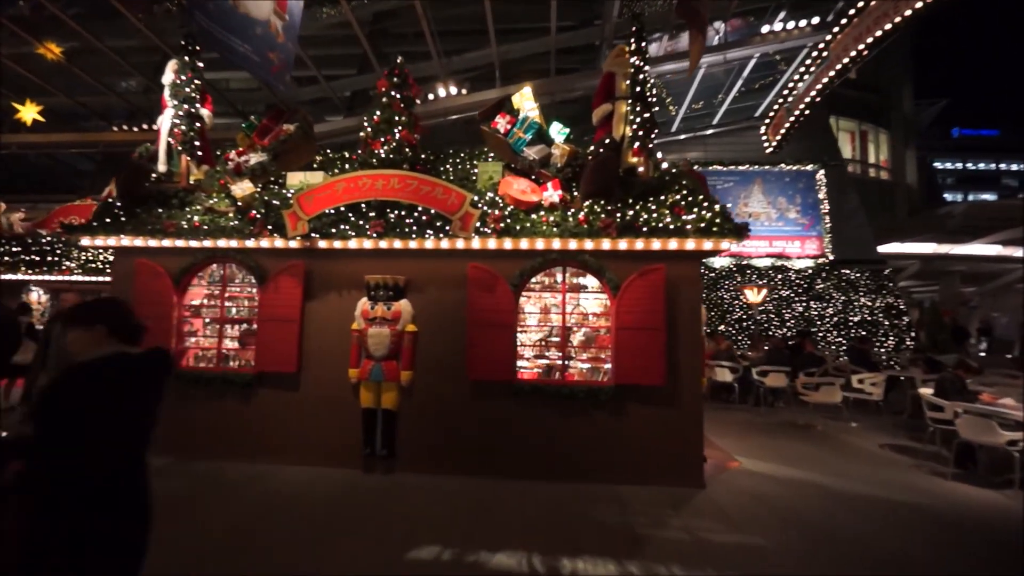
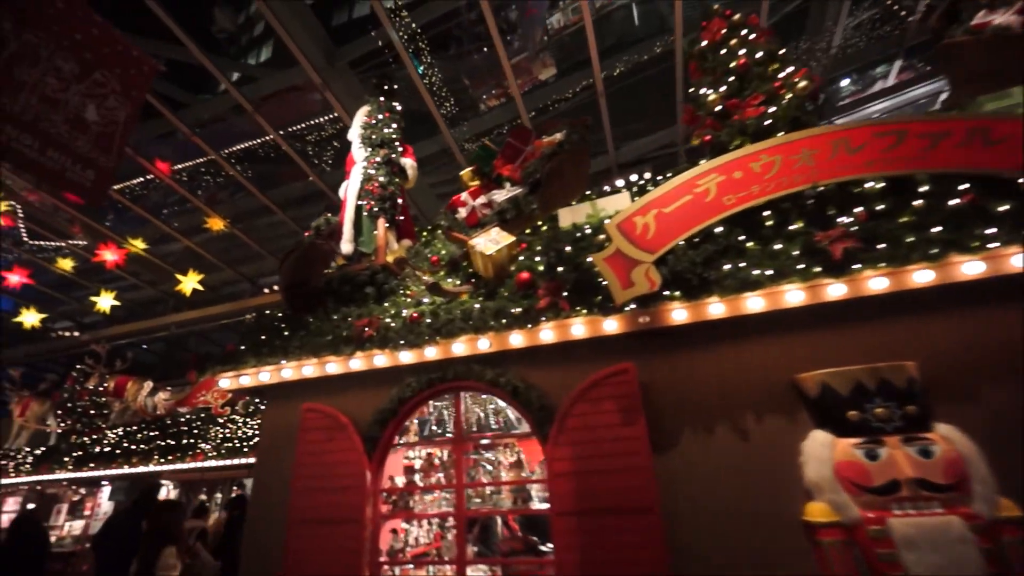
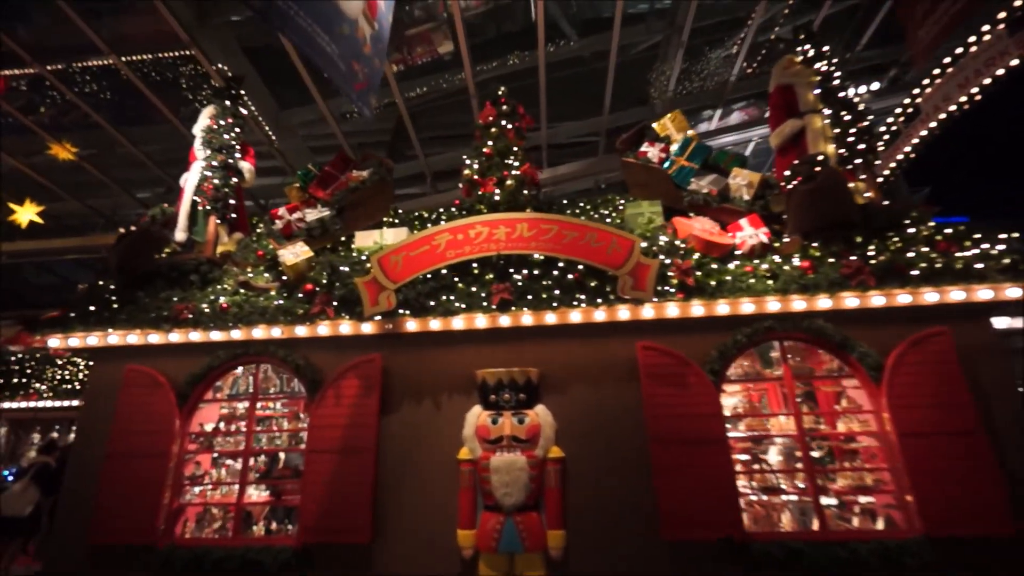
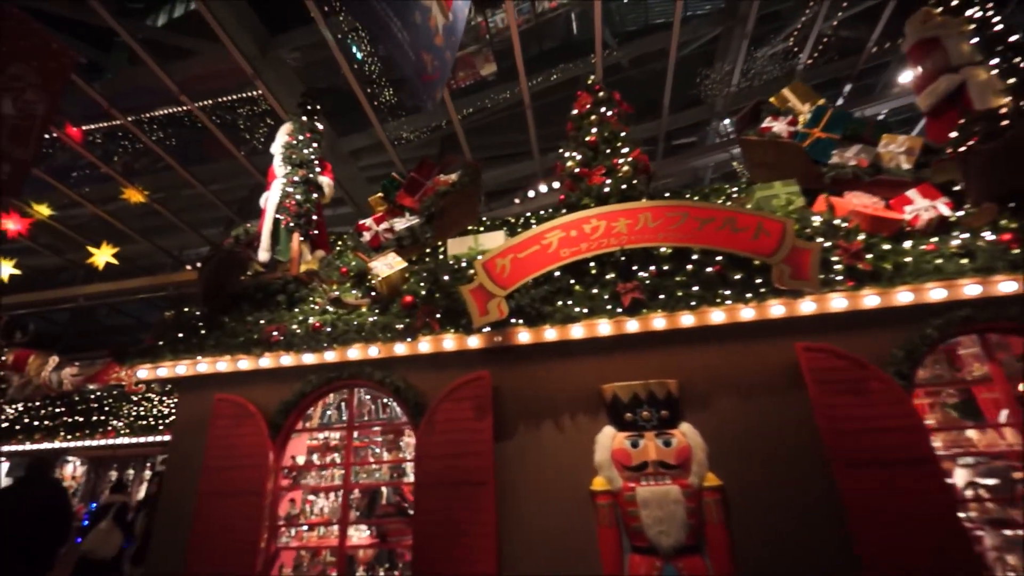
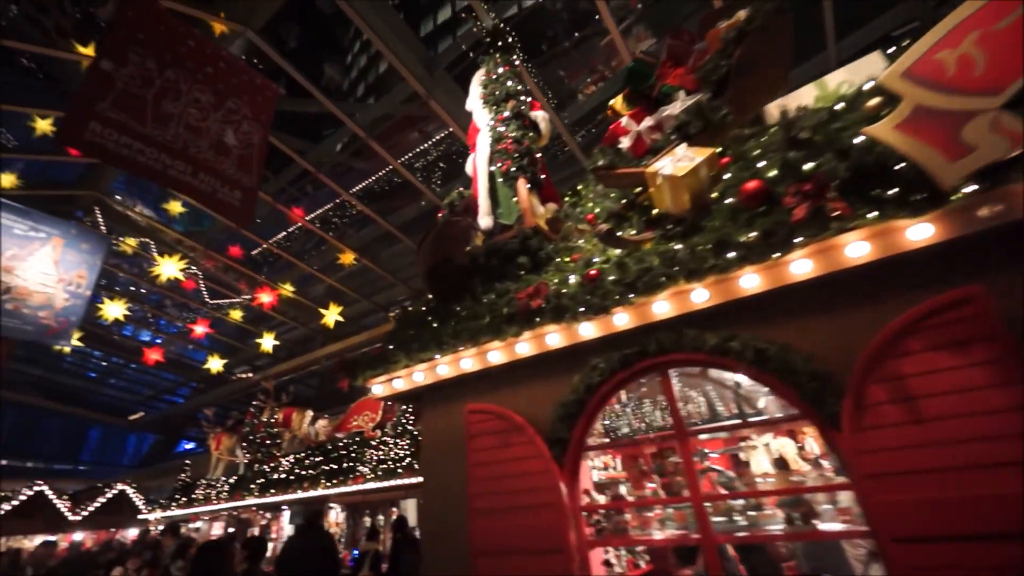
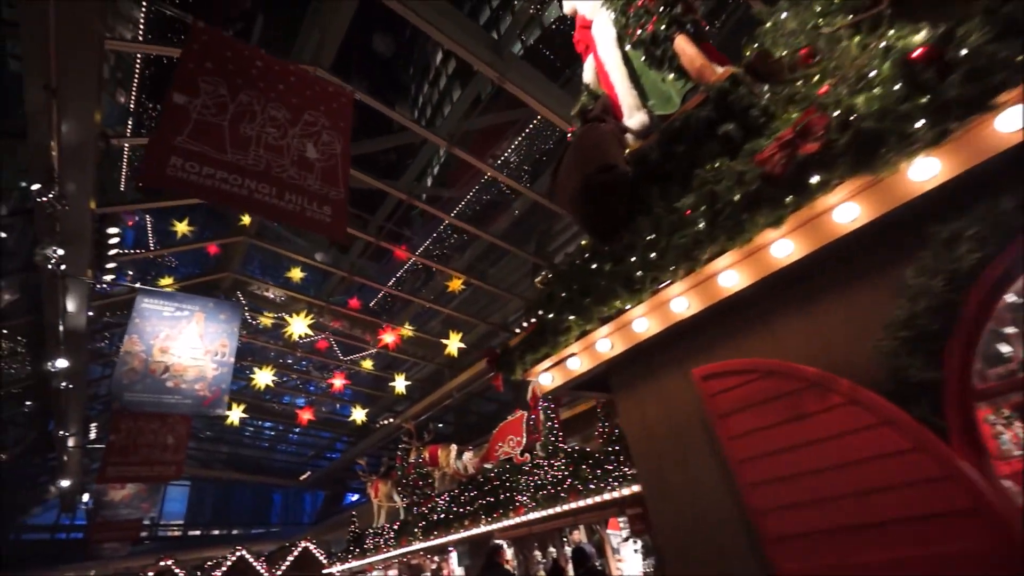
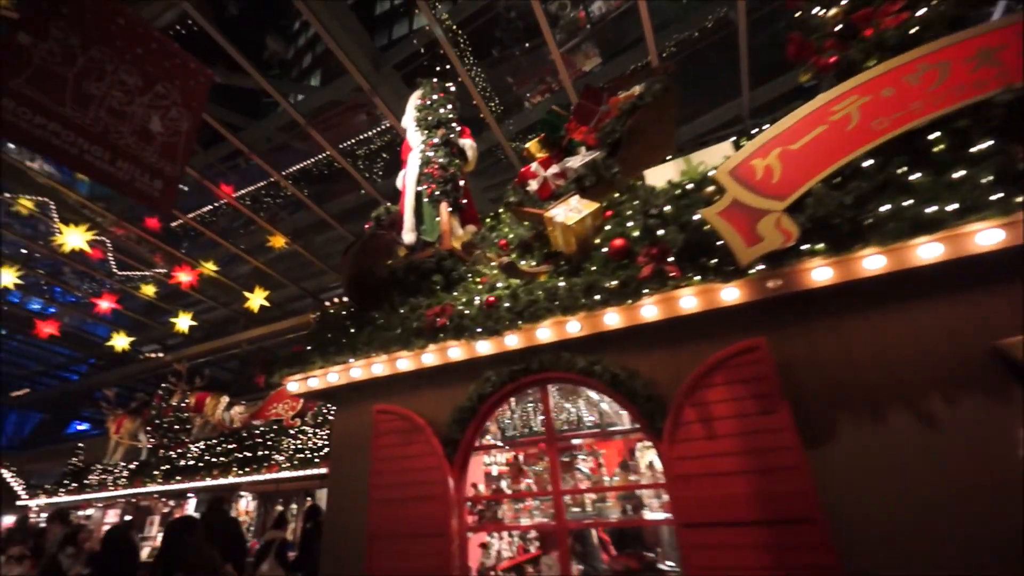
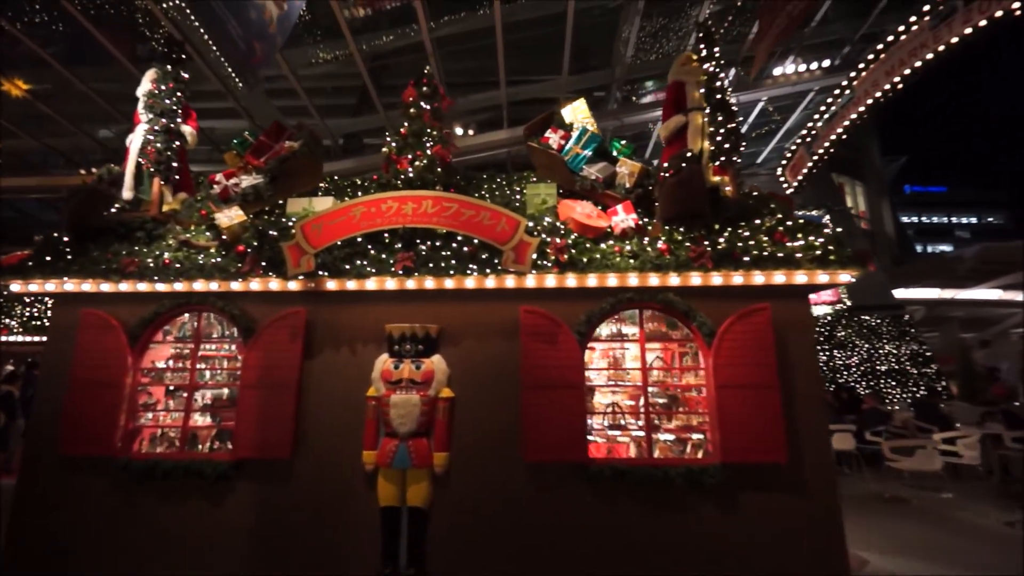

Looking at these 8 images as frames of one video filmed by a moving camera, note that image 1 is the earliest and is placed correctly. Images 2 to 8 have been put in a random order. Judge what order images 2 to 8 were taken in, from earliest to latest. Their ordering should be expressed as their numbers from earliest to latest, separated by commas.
8, 3, 4, 2, 7, 5, 6
